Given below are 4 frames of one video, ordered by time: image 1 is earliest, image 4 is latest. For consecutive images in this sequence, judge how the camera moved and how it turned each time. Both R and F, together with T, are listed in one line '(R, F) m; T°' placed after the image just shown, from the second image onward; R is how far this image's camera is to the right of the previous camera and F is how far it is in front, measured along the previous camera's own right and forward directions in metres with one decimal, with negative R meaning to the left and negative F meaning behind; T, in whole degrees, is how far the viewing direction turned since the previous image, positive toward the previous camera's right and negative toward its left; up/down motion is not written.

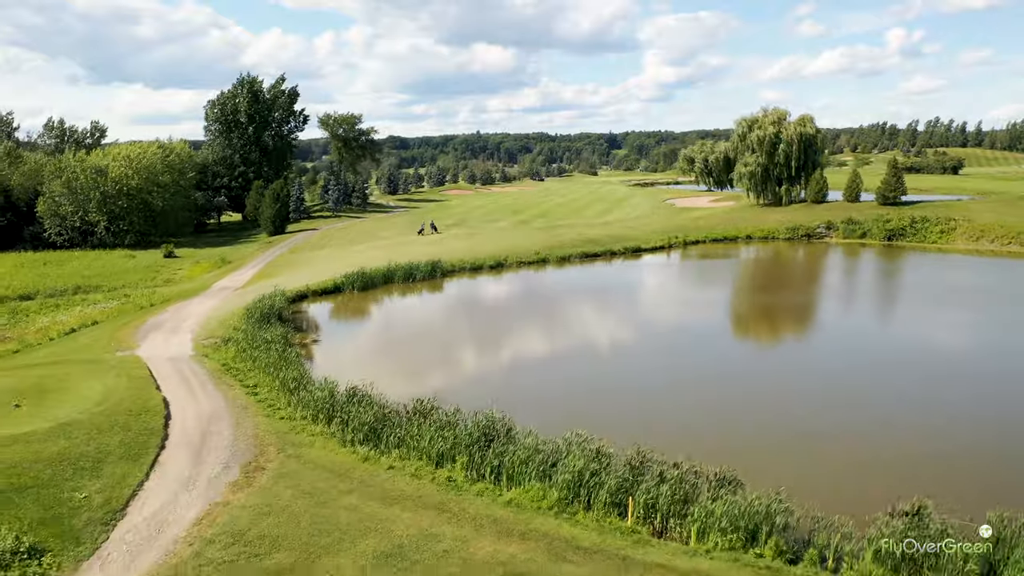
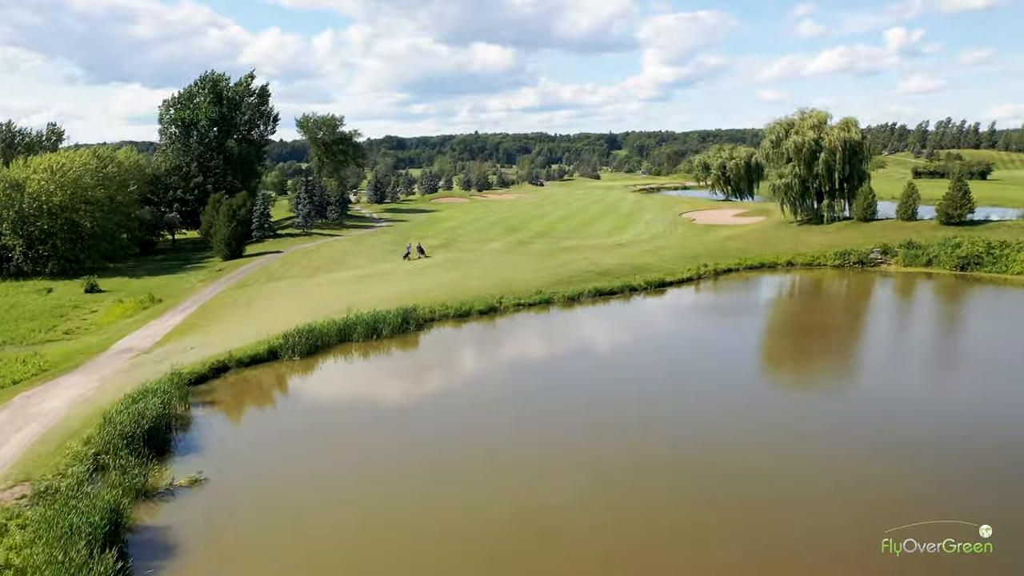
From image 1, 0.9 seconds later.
(+0.1, +8.8) m; 0°
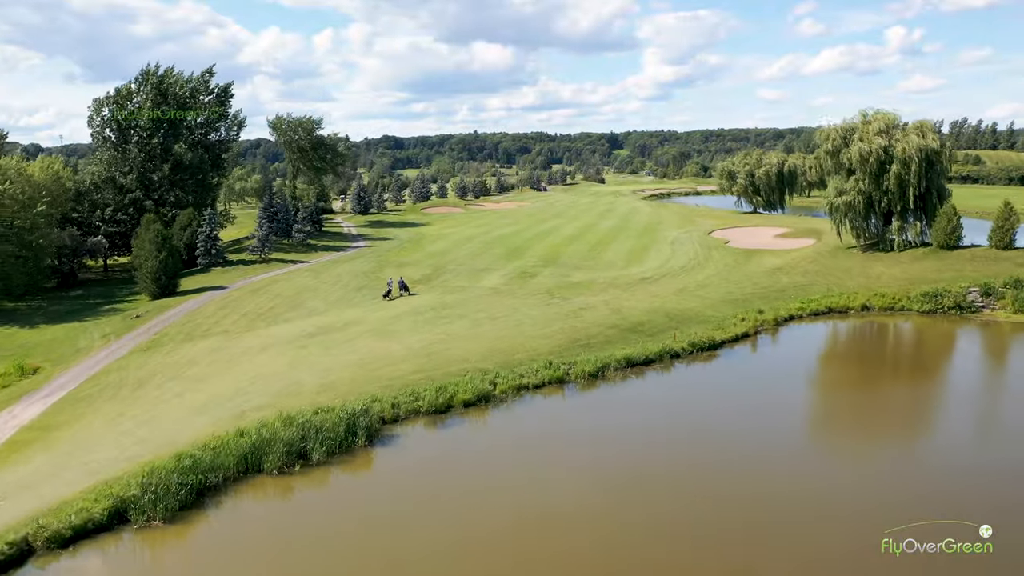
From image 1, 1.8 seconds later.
(0.0, +10.0) m; 0°
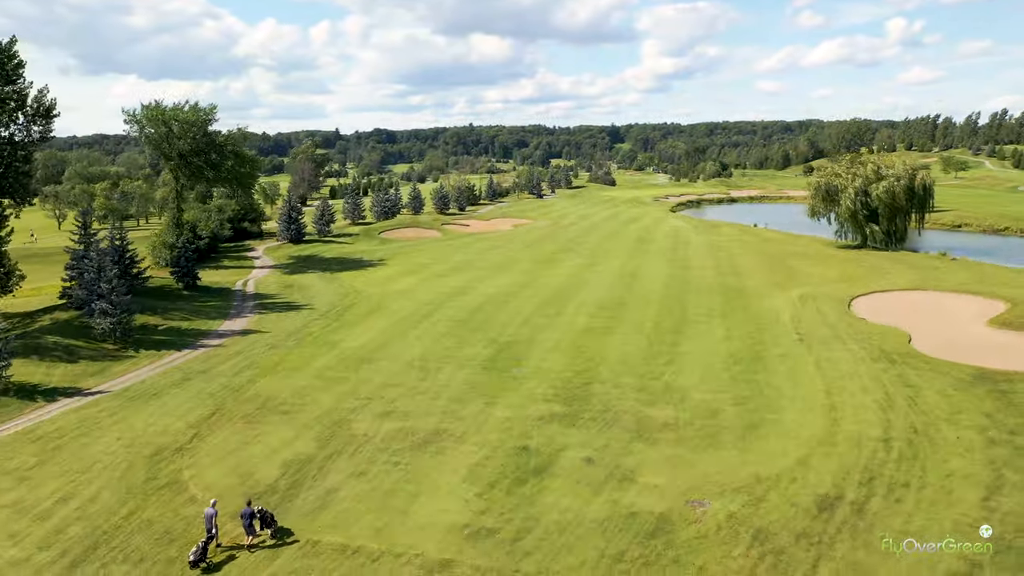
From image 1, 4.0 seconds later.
(+0.3, +25.1) m; 0°
